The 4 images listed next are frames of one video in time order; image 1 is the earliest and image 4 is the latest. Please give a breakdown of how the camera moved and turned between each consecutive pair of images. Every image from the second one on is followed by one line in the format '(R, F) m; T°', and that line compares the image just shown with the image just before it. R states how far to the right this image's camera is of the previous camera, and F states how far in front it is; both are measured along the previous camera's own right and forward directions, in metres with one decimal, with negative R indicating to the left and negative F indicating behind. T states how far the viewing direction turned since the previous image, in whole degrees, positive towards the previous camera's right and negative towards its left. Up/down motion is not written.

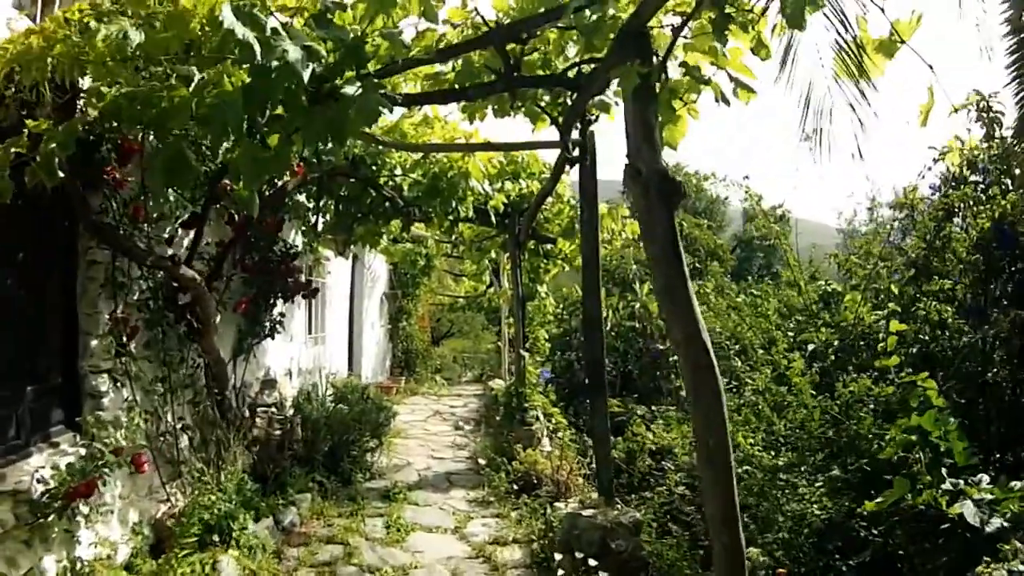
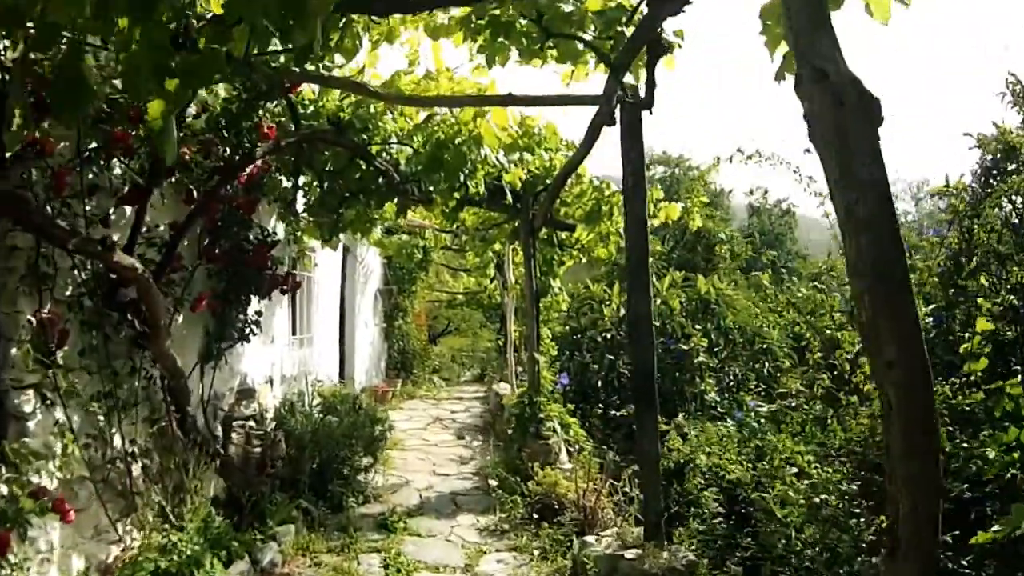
(-0.1, +0.7) m; 0°
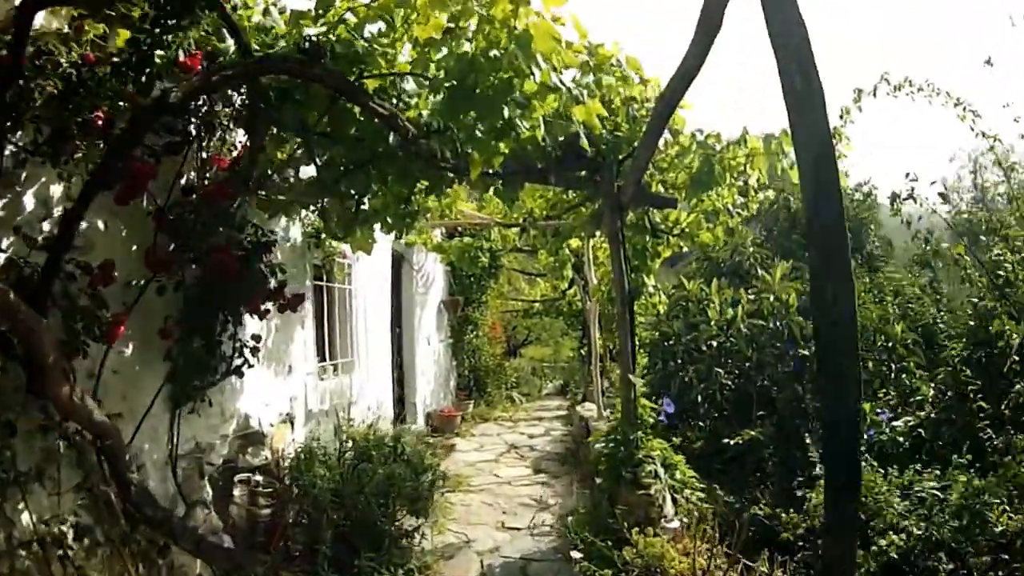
(0.0, +1.2) m; -3°
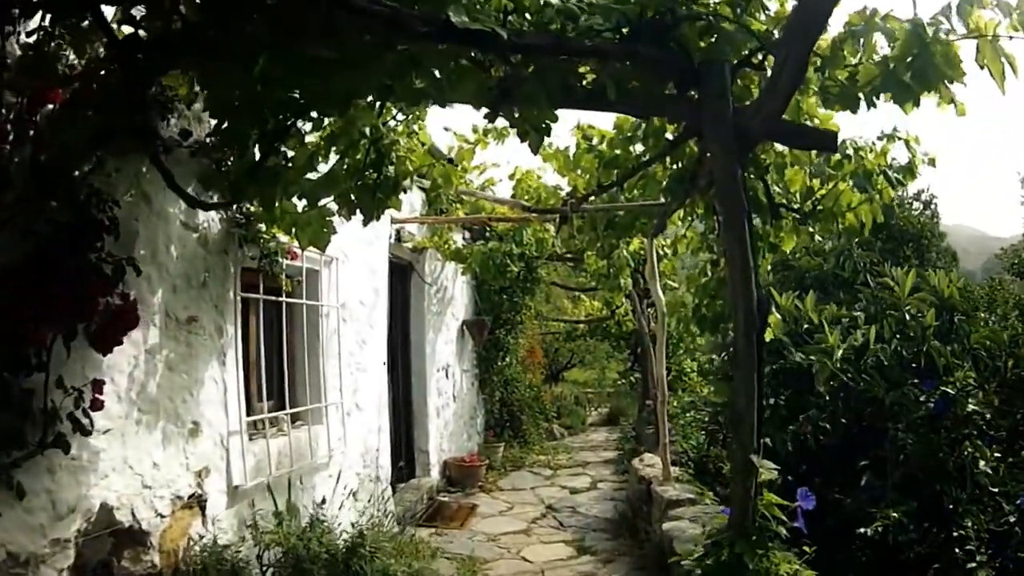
(0.0, +1.5) m; -2°
